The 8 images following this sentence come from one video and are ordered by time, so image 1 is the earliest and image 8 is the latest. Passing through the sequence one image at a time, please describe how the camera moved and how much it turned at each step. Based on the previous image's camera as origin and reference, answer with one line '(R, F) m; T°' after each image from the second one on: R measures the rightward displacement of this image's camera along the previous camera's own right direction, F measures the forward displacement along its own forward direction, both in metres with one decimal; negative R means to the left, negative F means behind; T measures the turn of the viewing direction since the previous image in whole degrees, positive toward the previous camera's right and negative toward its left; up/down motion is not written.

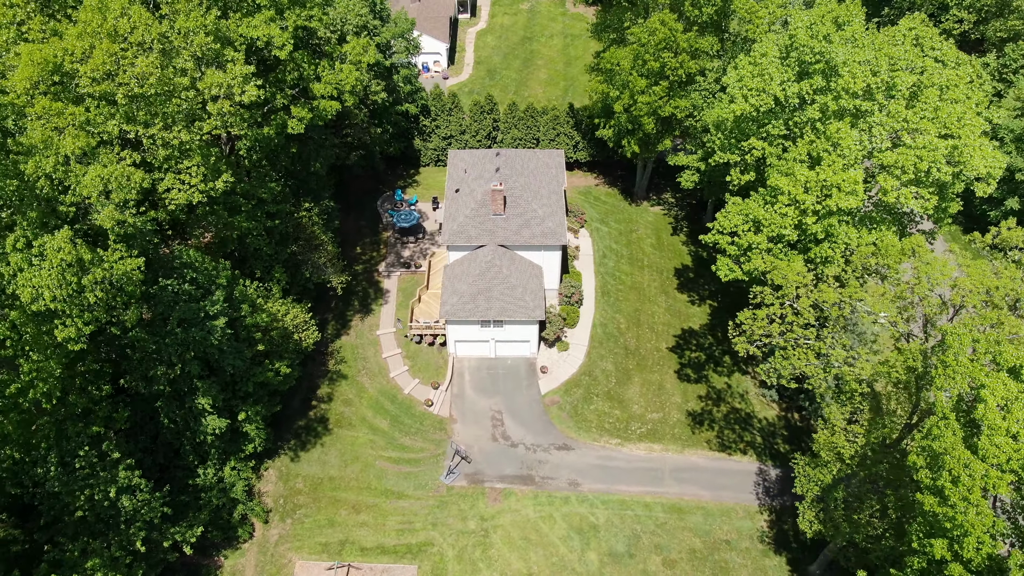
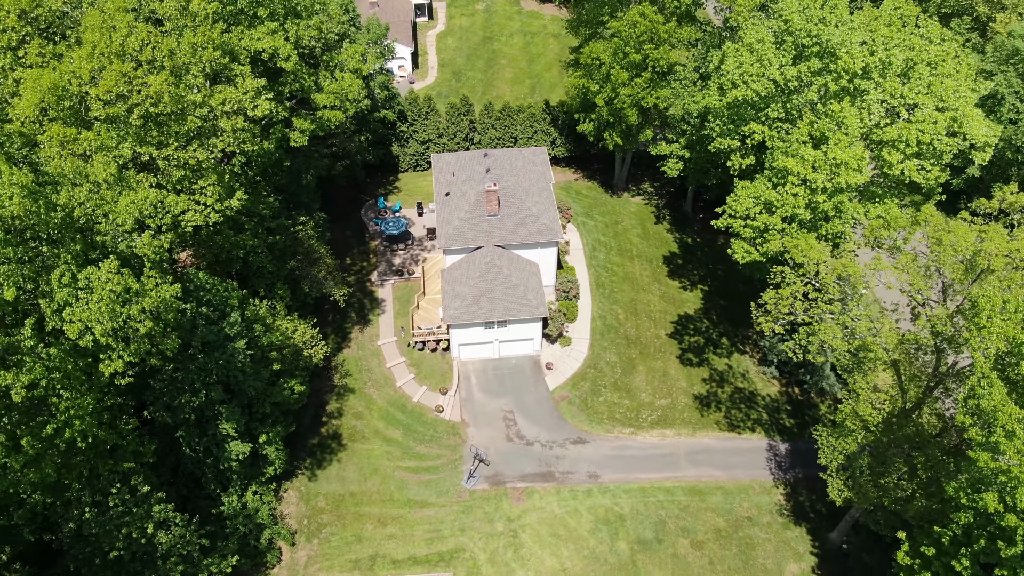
(-2.2, +0.1) m; +3°
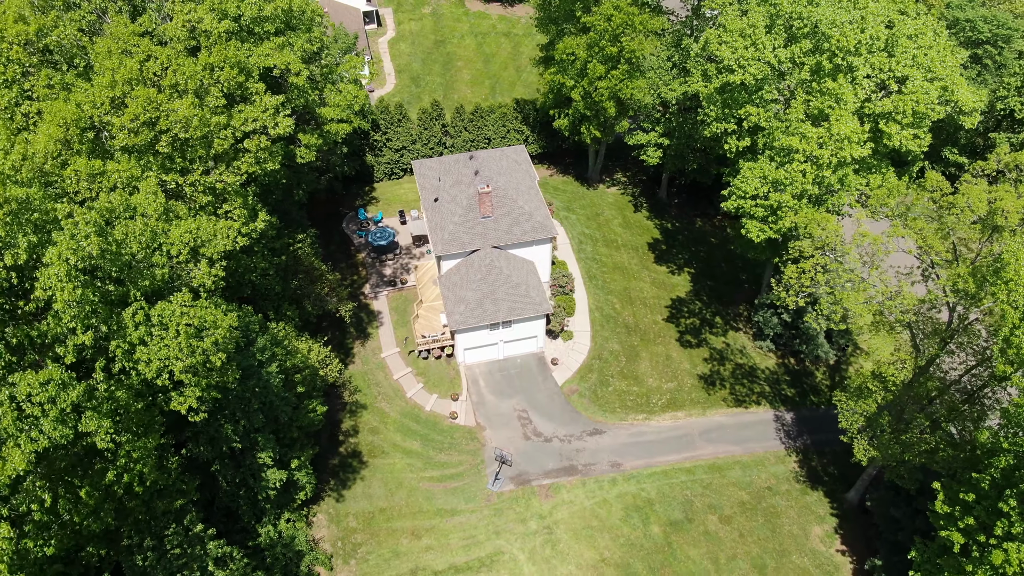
(-2.6, +0.1) m; +4°
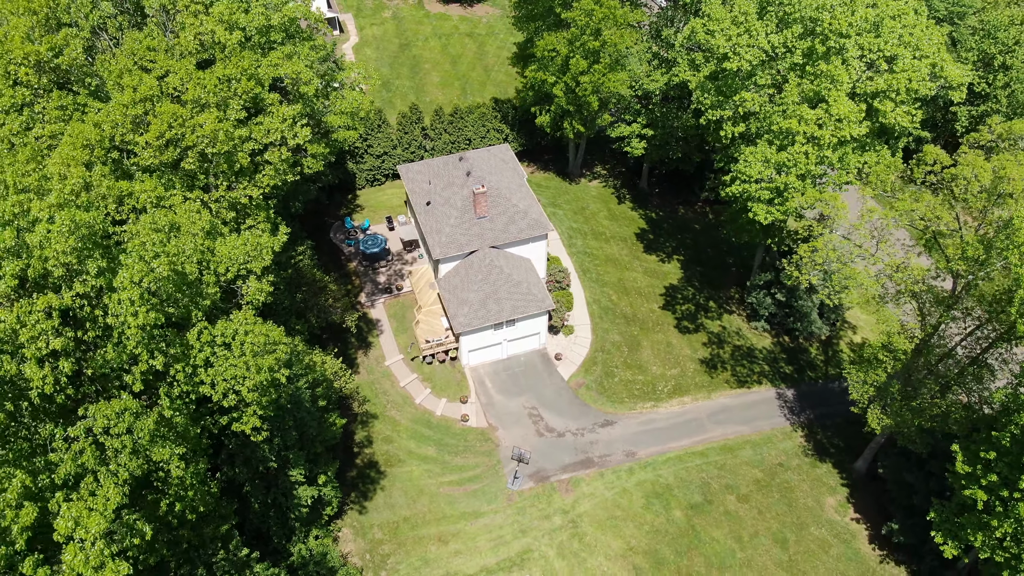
(-2.0, 0.0) m; +3°
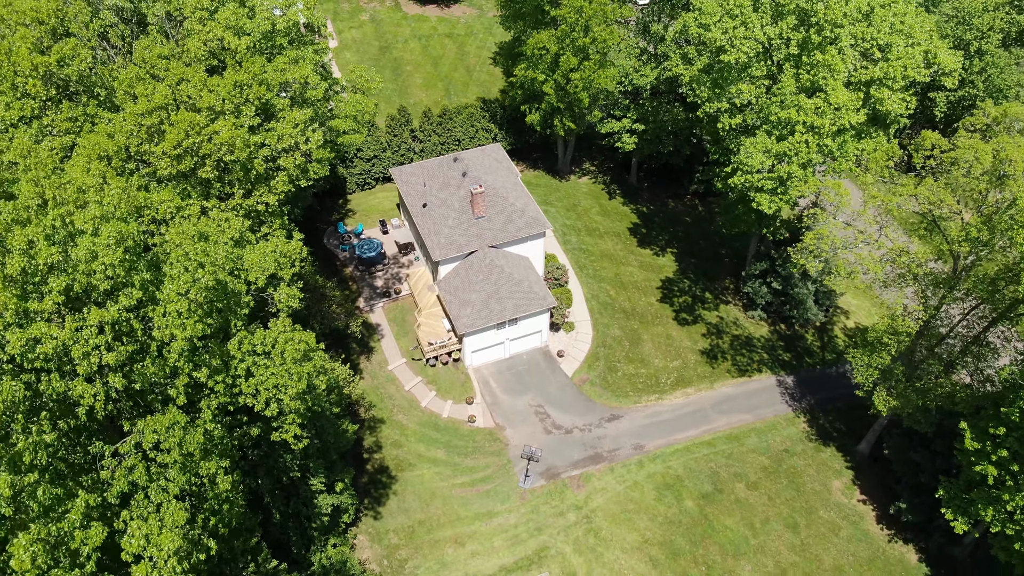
(-1.1, 0.0) m; +2°
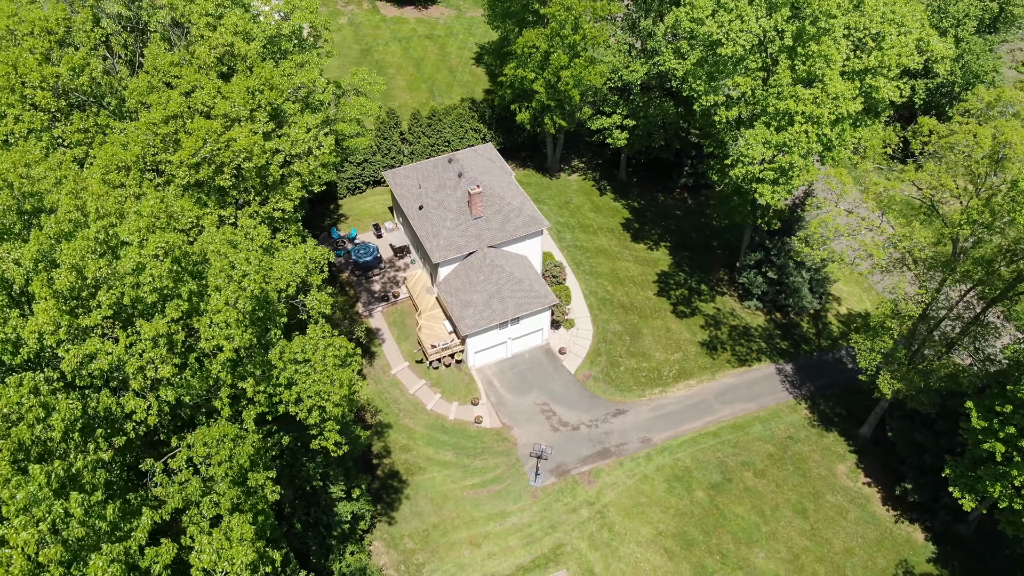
(-1.1, 0.0) m; +2°
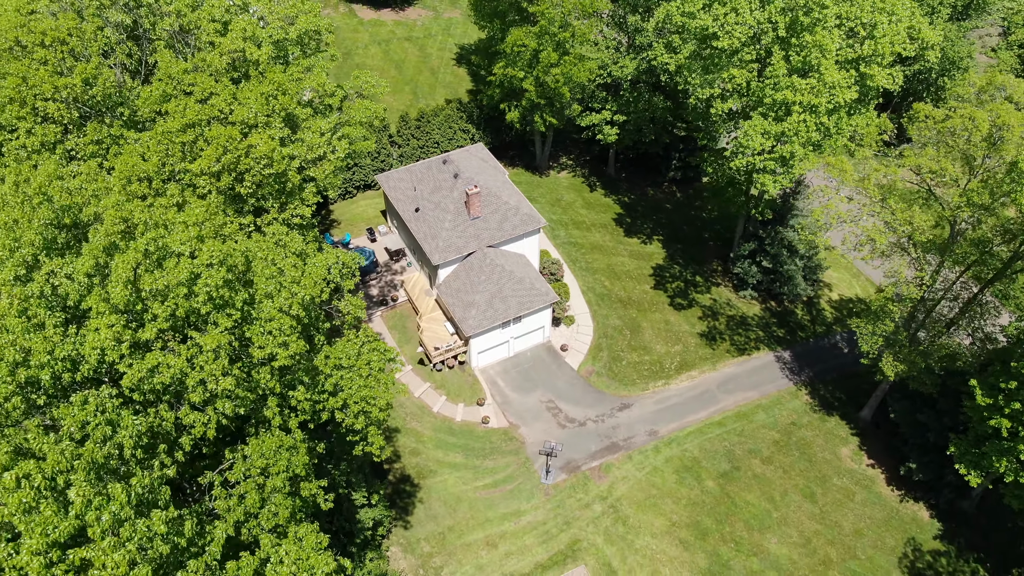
(-1.1, 0.0) m; +2°
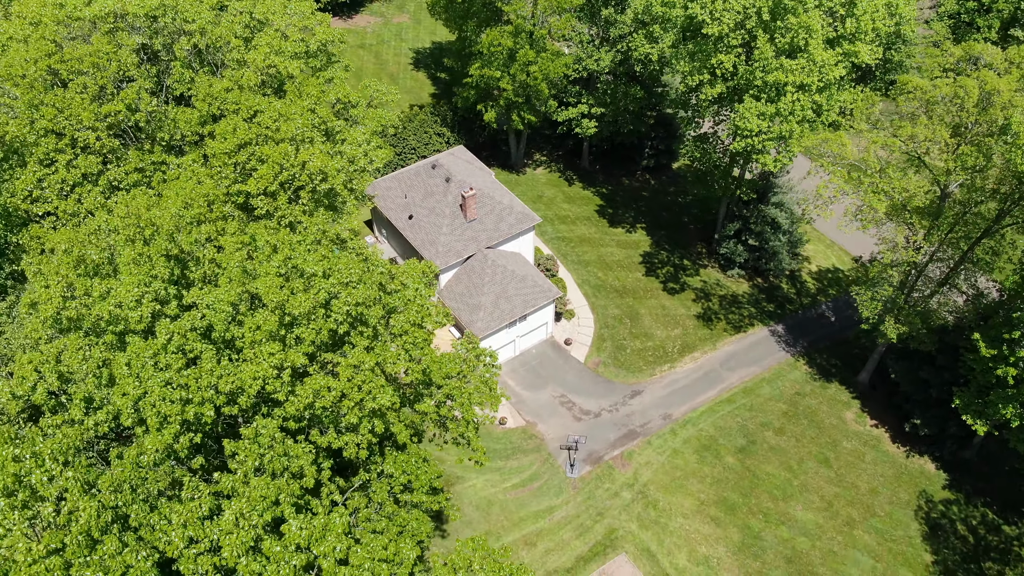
(-2.6, 0.0) m; +4°
